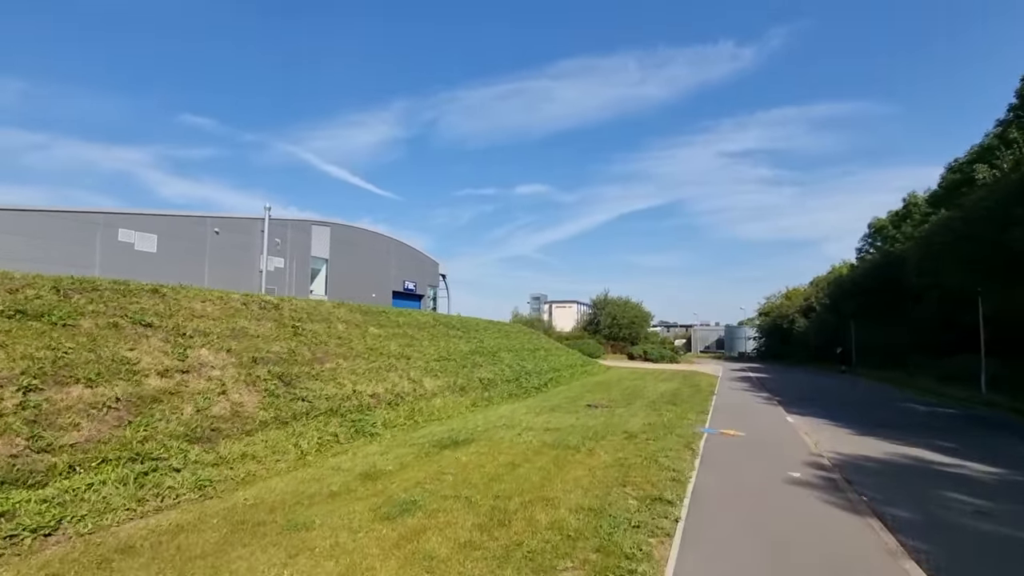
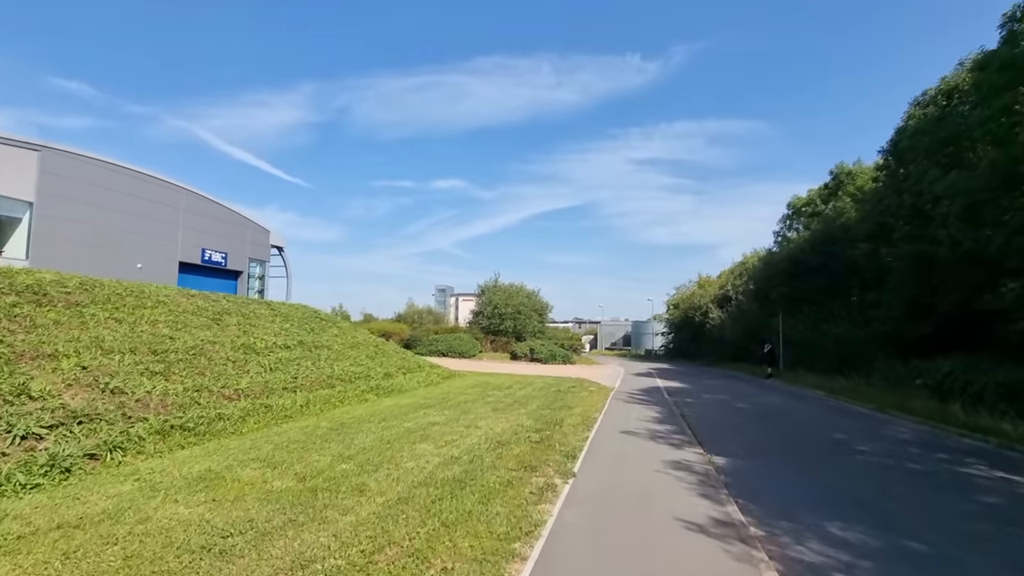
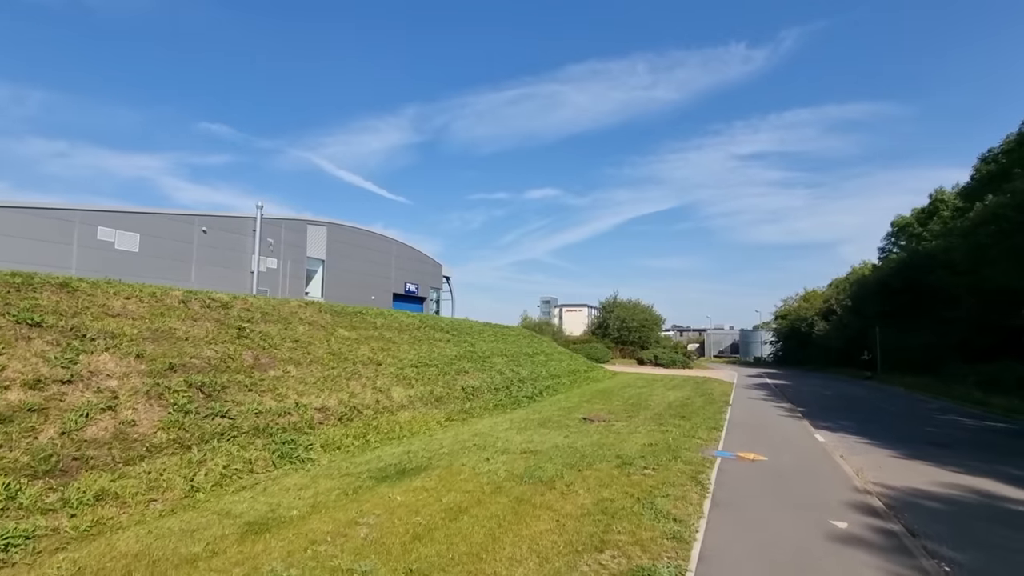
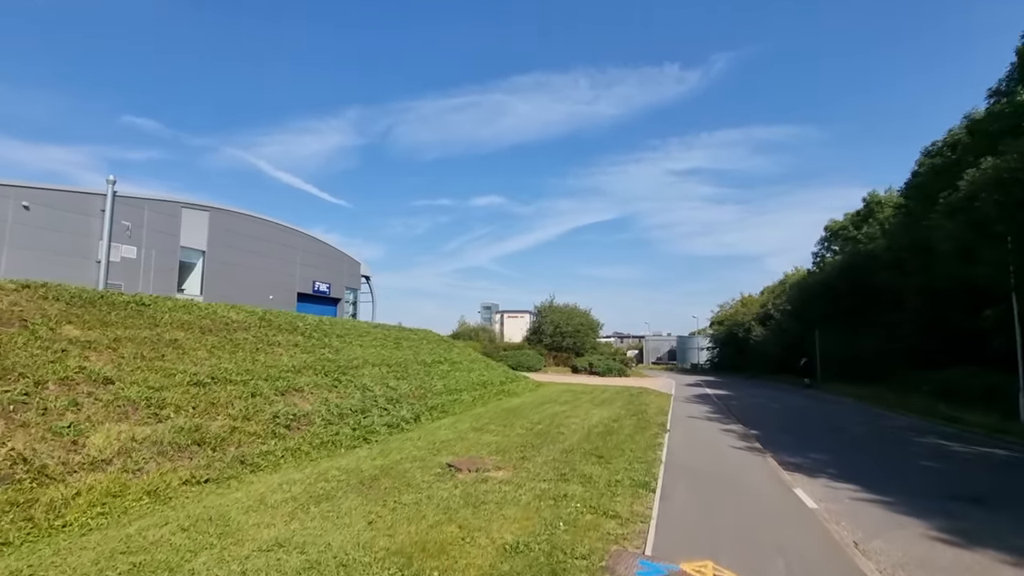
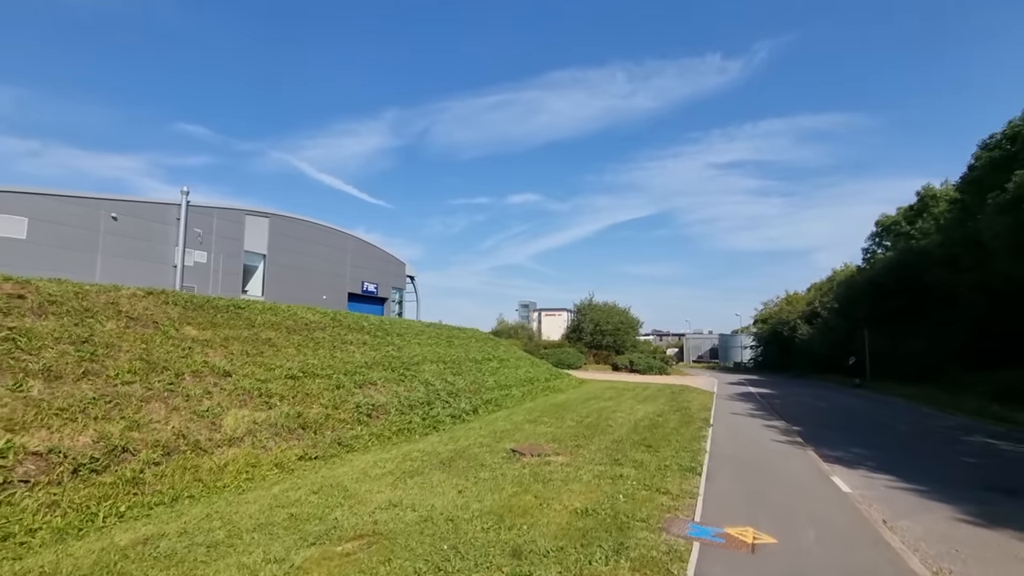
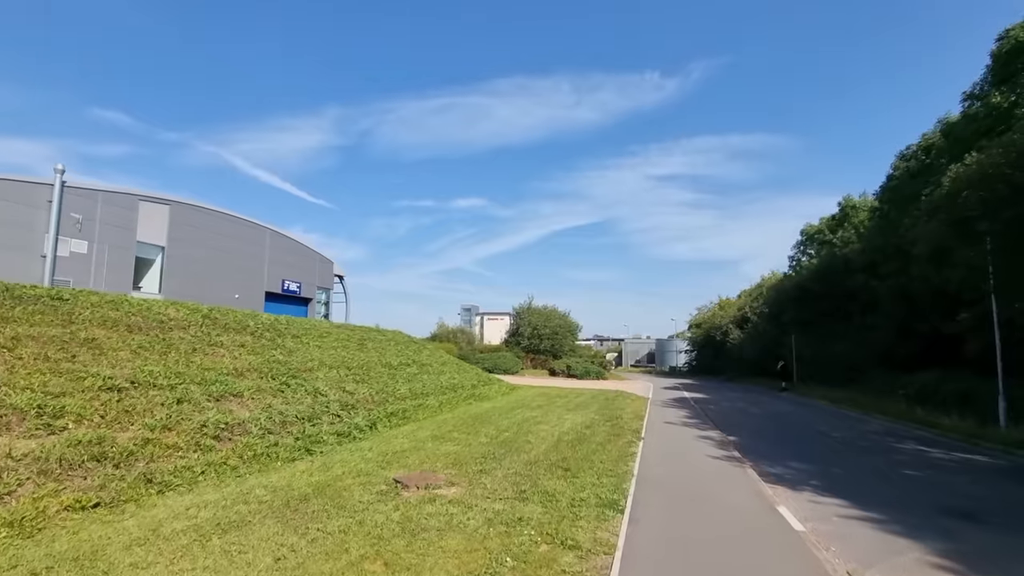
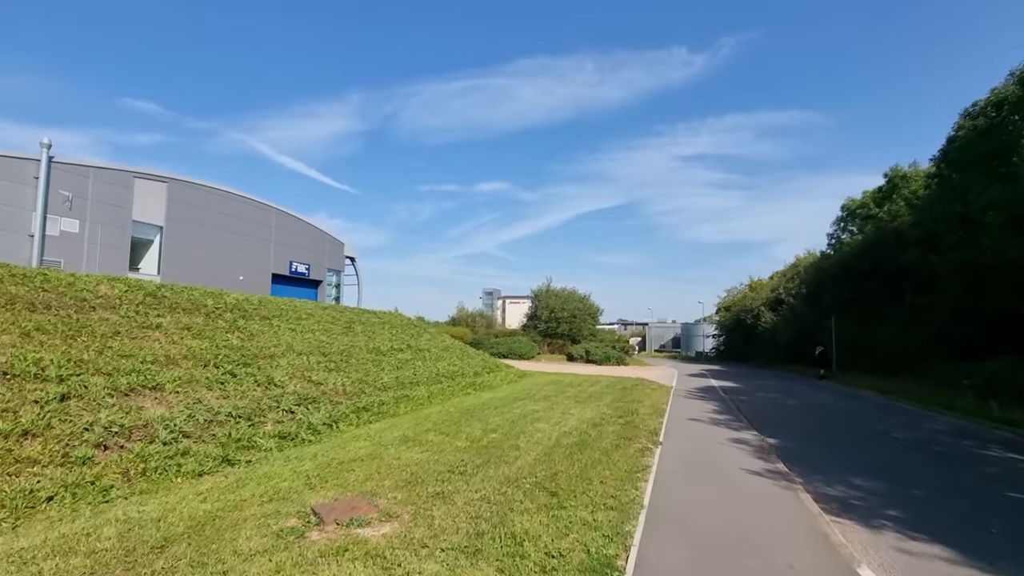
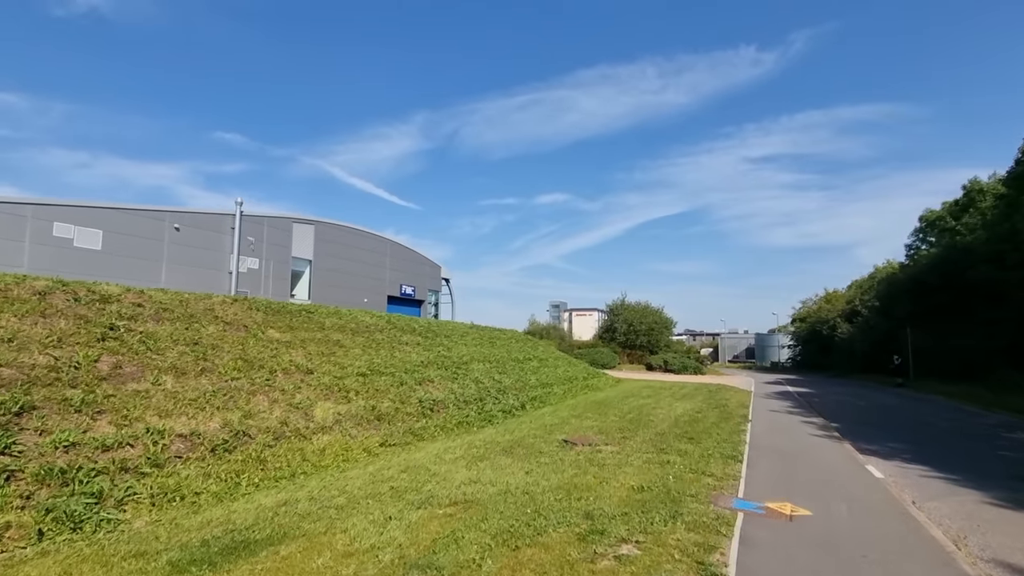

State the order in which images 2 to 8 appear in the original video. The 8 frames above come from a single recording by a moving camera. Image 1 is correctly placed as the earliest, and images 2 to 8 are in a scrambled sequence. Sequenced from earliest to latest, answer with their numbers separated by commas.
3, 8, 5, 4, 6, 7, 2
